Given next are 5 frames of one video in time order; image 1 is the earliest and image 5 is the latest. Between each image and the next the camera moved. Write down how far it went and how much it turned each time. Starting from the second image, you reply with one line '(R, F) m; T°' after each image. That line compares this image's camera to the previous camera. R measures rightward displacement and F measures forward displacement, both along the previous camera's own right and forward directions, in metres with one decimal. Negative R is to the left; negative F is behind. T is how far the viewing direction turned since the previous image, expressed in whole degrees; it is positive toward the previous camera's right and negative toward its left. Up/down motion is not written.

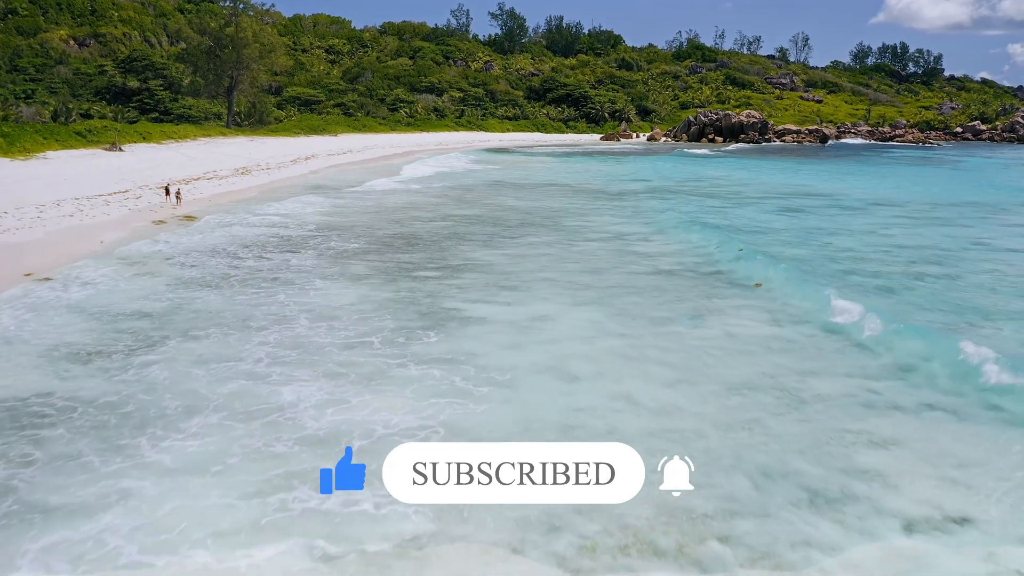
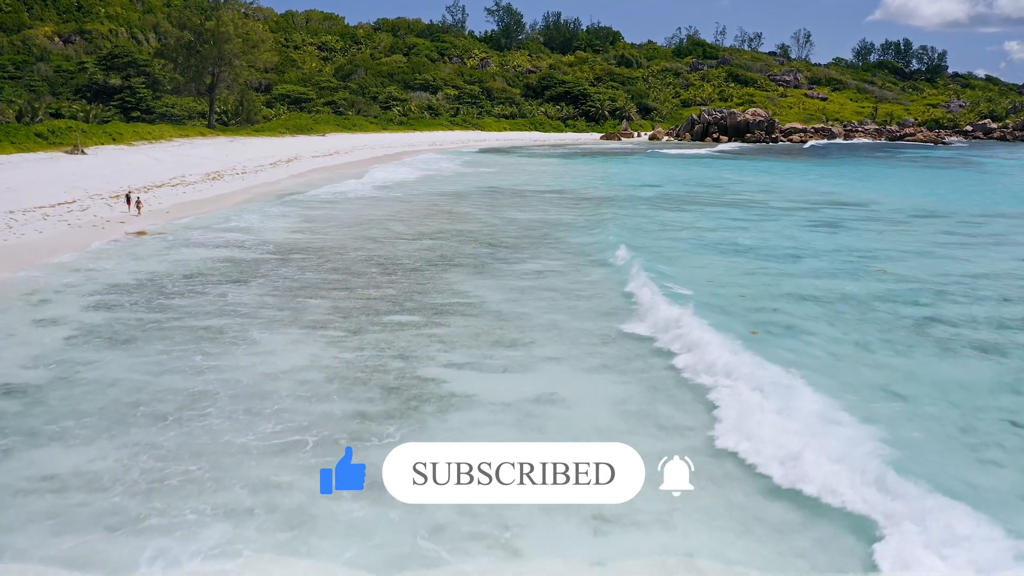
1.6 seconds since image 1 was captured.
(0.0, +2.4) m; 0°
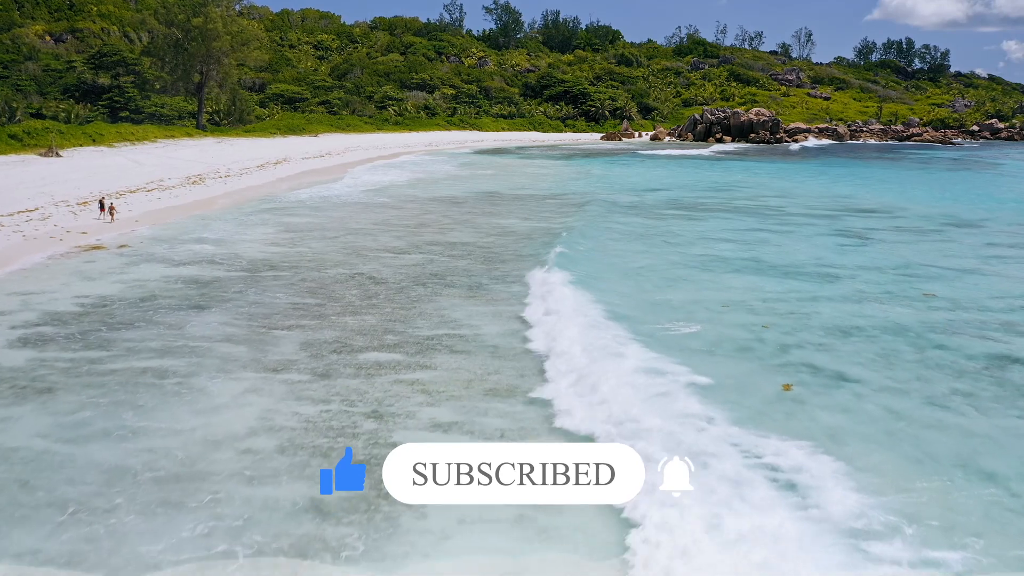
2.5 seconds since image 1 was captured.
(0.0, +1.4) m; 0°
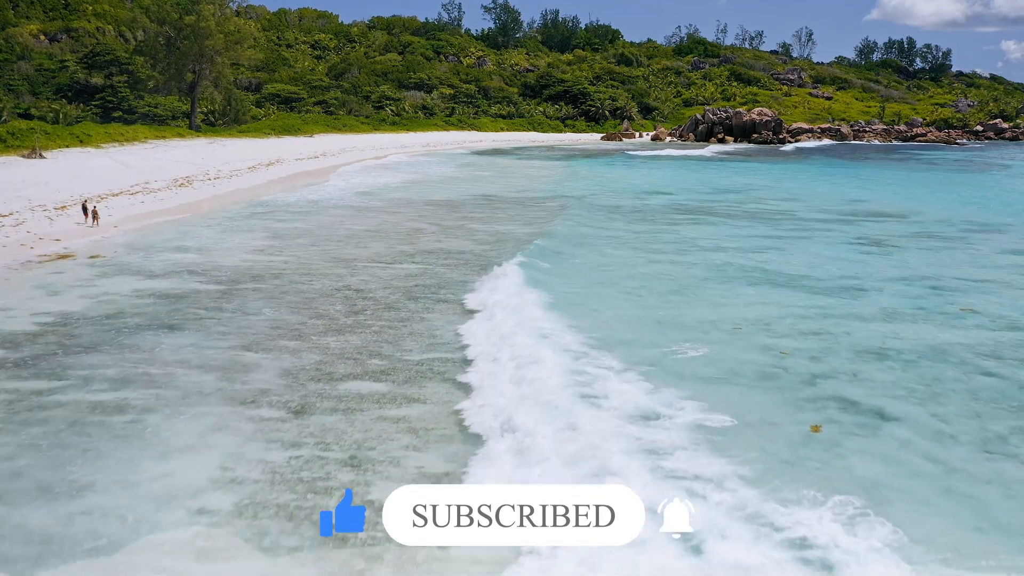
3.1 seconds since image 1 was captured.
(0.0, +0.8) m; 0°
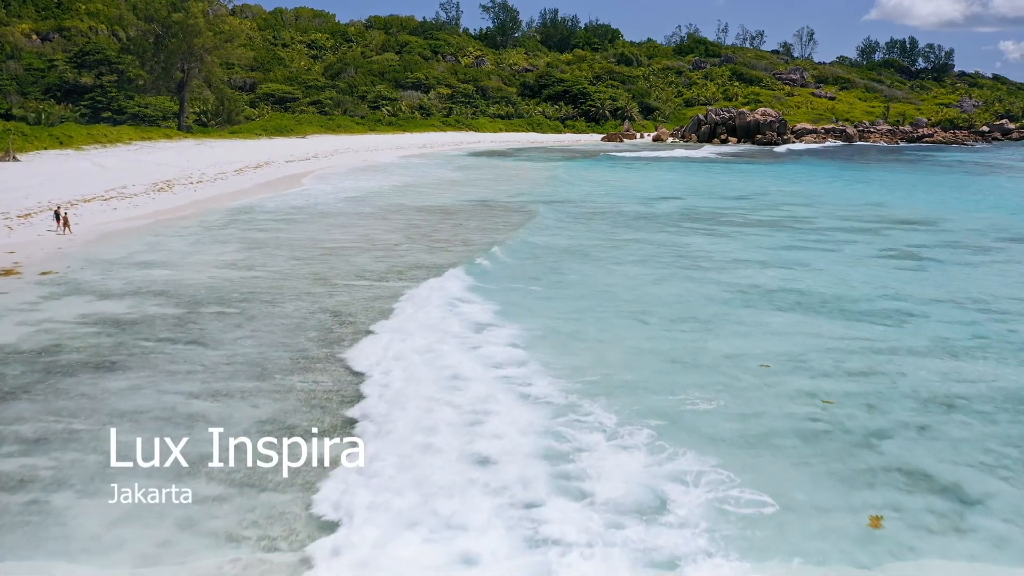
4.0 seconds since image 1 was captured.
(0.0, +1.2) m; 0°
